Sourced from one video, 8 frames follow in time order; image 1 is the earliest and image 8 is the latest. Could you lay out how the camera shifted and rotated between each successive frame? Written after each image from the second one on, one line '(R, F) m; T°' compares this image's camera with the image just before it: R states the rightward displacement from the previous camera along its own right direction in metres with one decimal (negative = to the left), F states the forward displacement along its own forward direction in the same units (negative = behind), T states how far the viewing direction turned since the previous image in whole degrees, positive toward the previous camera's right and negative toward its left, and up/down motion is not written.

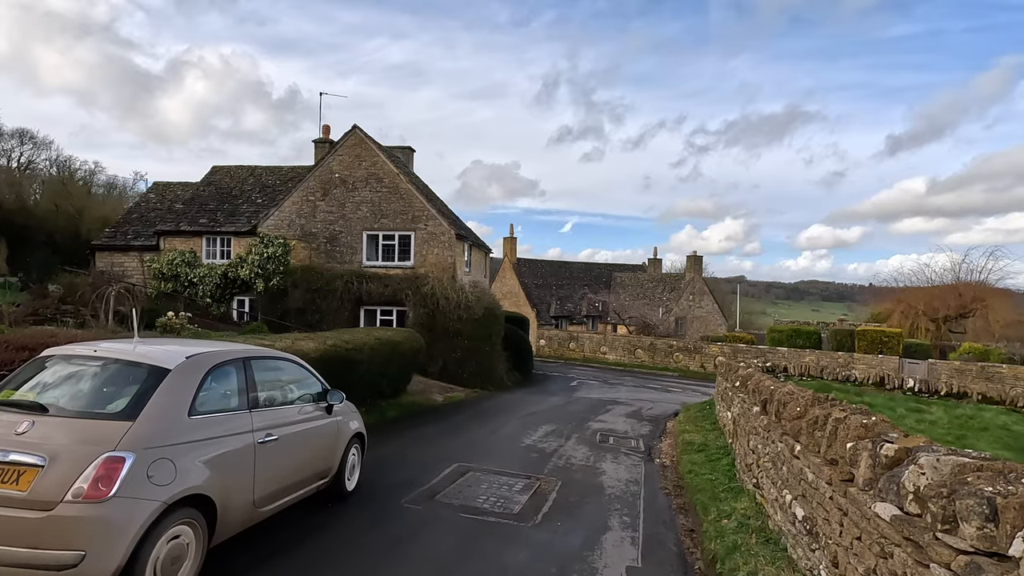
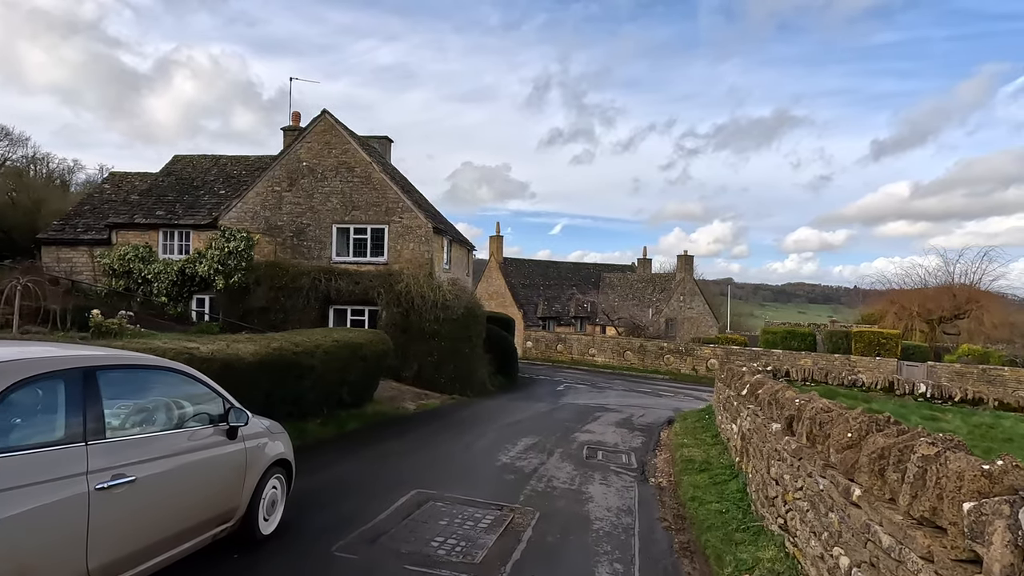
(+0.3, +1.5) m; +1°
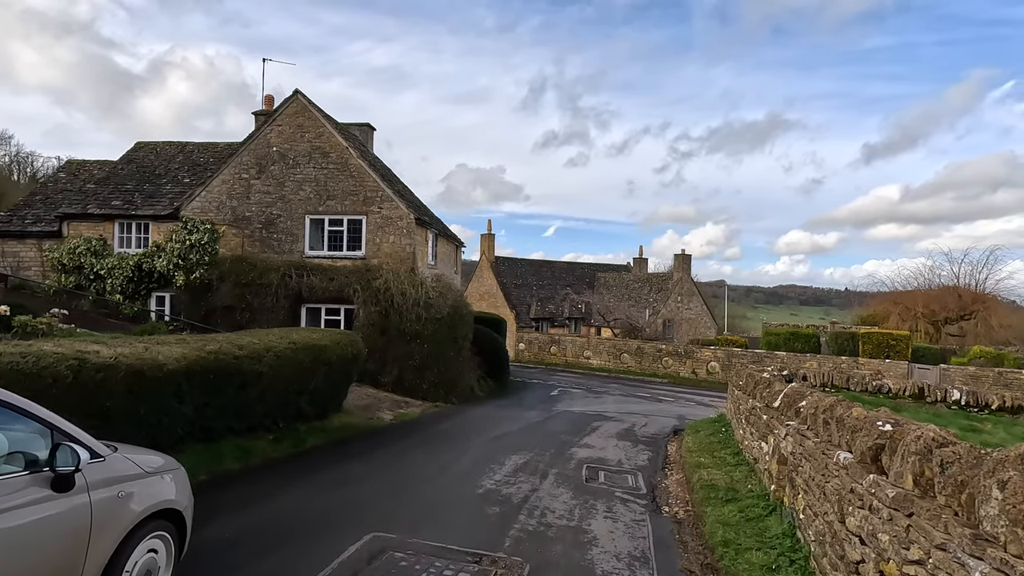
(+0.1, +1.7) m; +1°
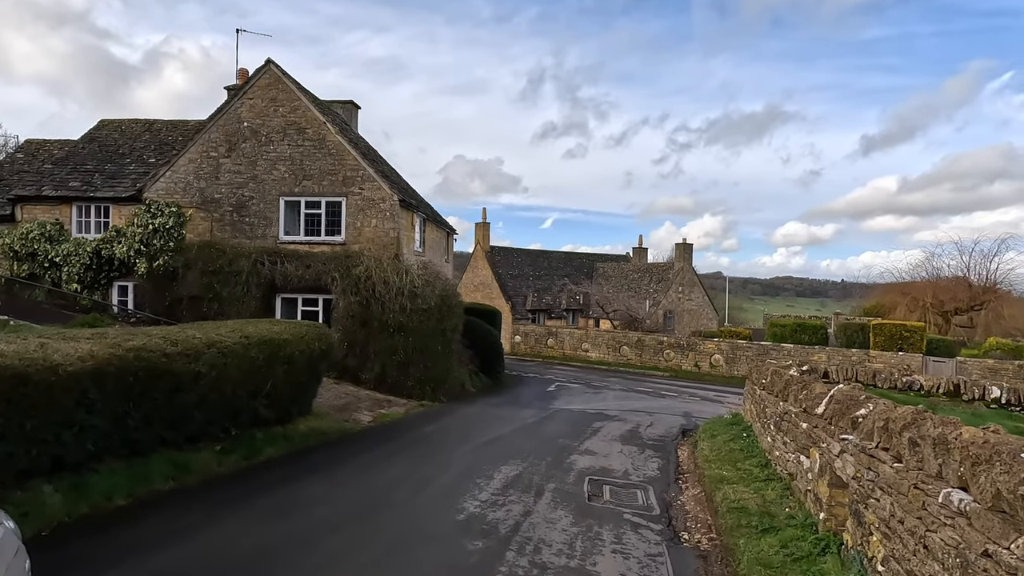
(+0.1, +1.4) m; 0°
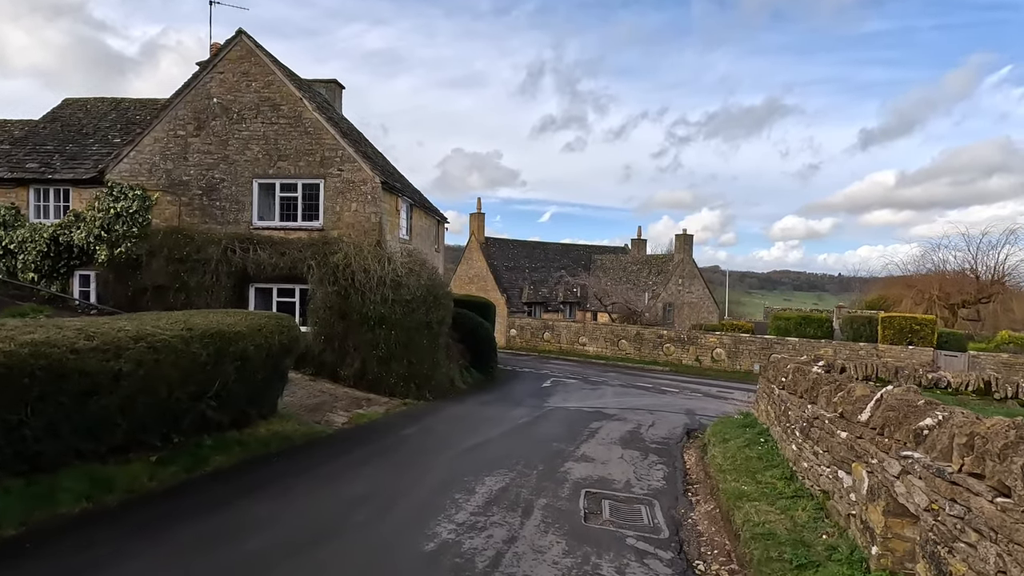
(+0.2, +1.2) m; 0°
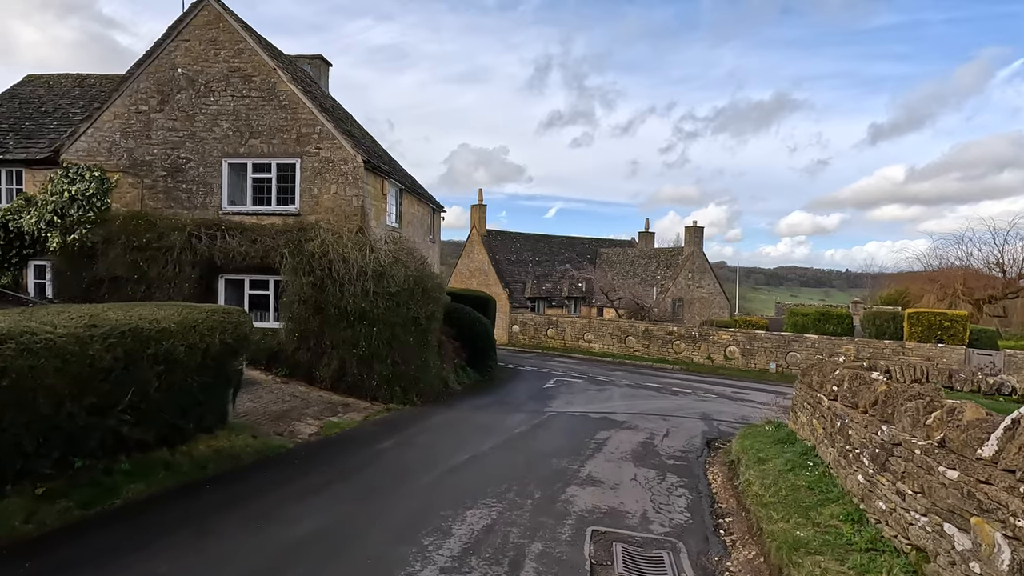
(+0.2, +1.6) m; -1°
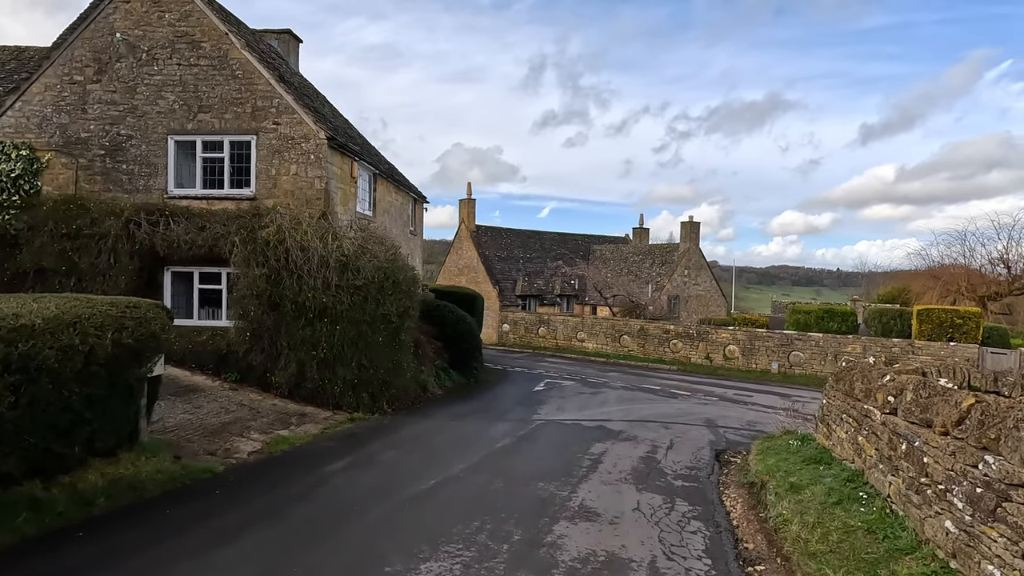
(+0.2, +1.5) m; +1°
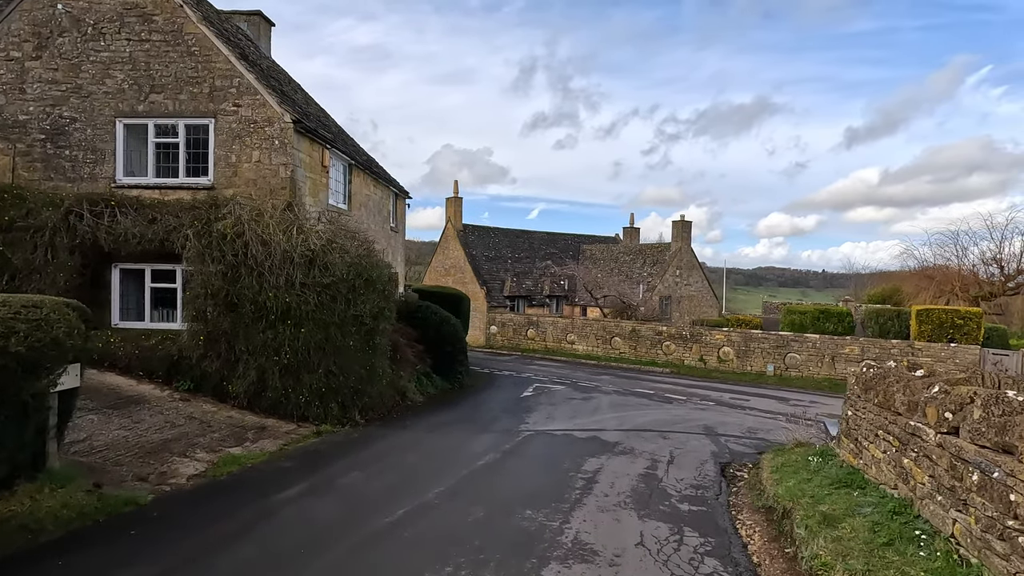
(+0.1, +1.0) m; +1°
